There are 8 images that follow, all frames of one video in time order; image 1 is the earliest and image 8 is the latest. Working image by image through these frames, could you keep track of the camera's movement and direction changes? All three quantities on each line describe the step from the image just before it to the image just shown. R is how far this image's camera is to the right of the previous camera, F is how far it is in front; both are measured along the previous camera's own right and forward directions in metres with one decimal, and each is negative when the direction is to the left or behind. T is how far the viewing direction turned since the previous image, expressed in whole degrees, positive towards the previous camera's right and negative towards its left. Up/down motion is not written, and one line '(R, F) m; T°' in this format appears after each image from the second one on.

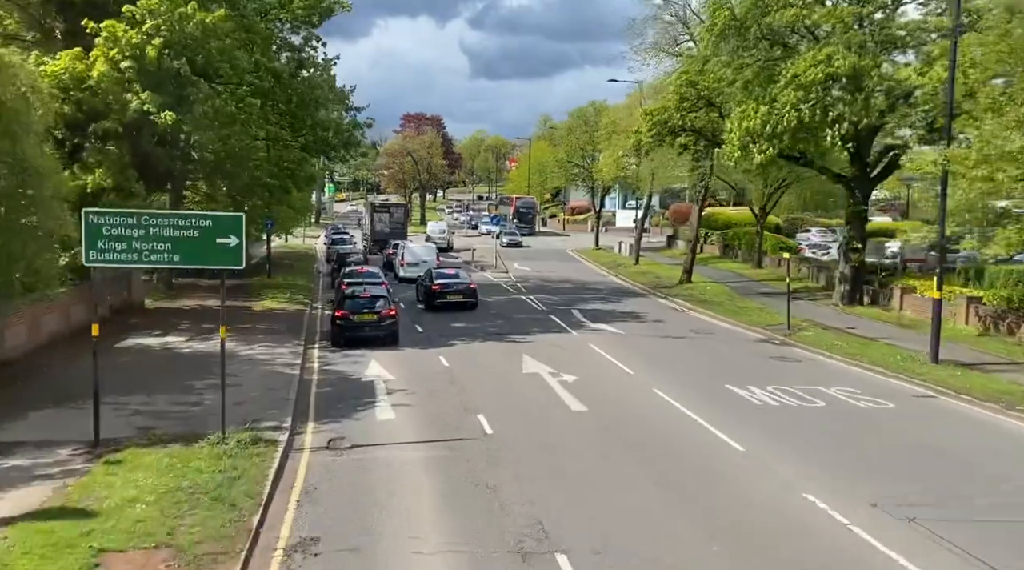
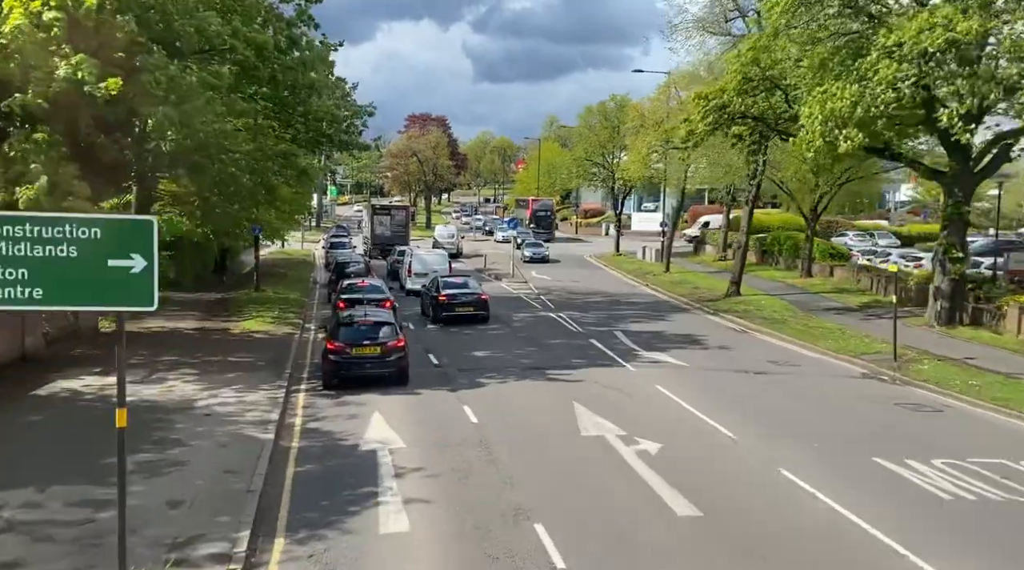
(-0.7, +5.1) m; 0°
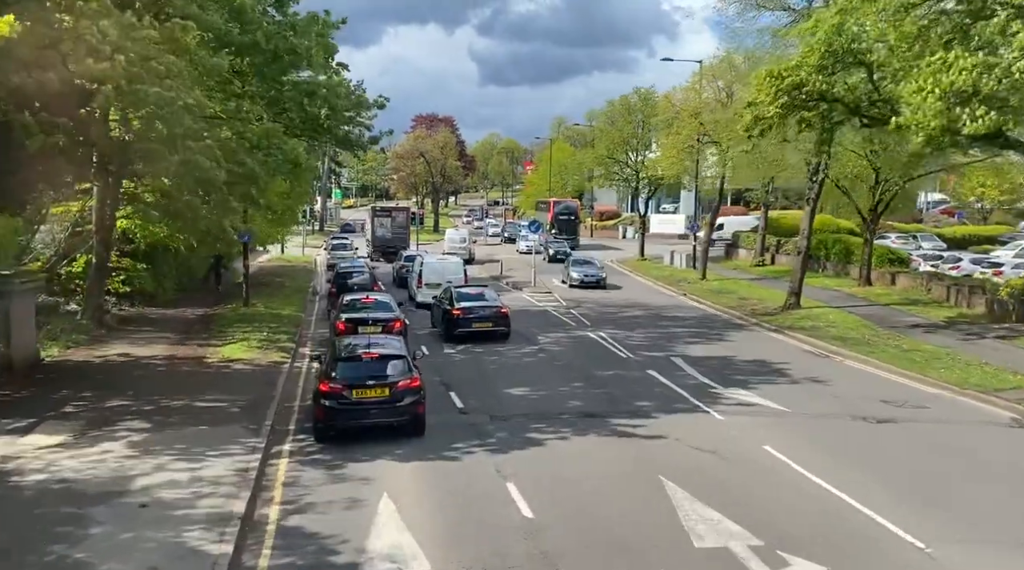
(-0.7, +4.5) m; 0°
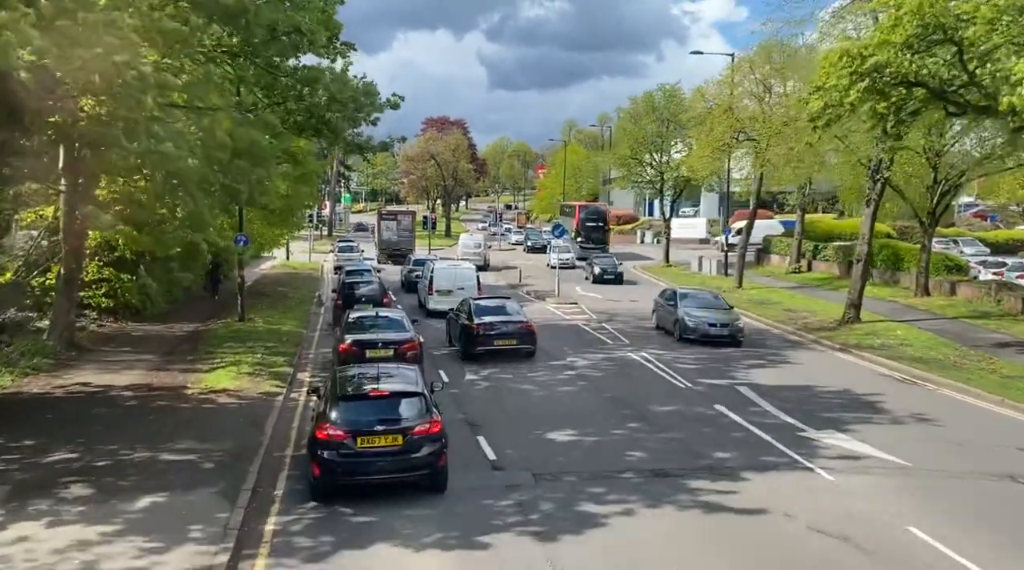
(-0.5, +3.2) m; -1°
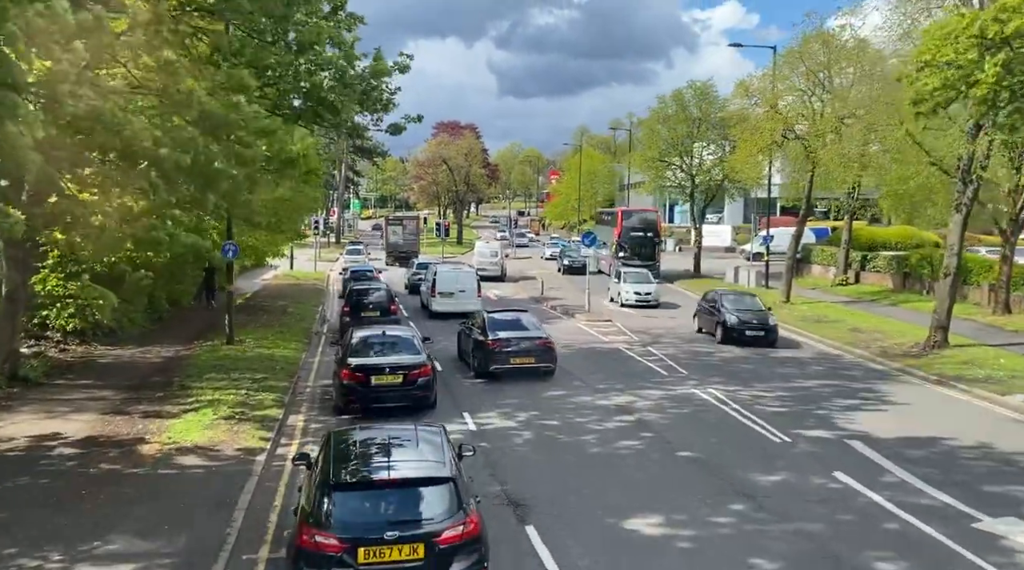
(-0.6, +3.8) m; -1°
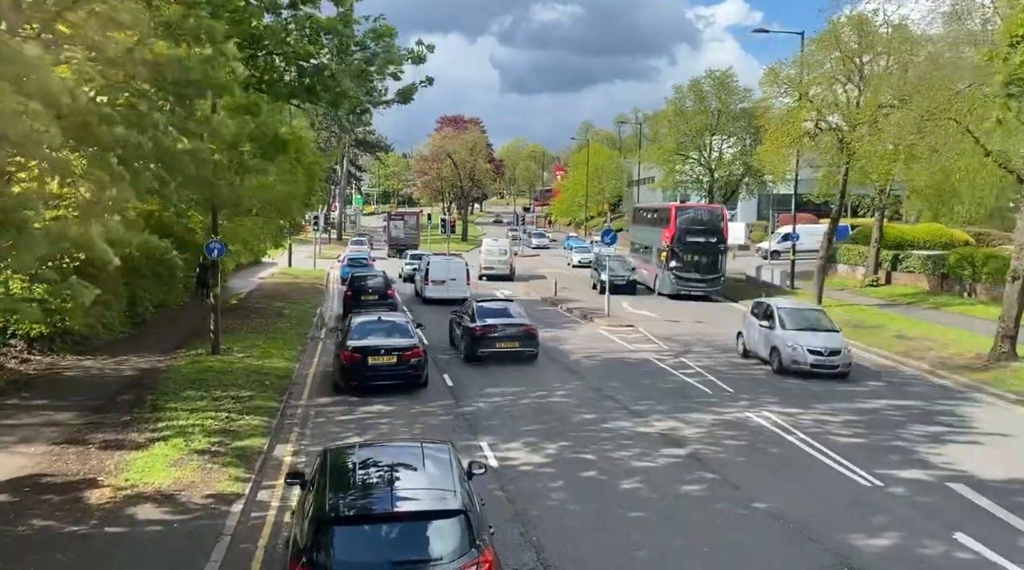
(-0.4, +2.5) m; 0°
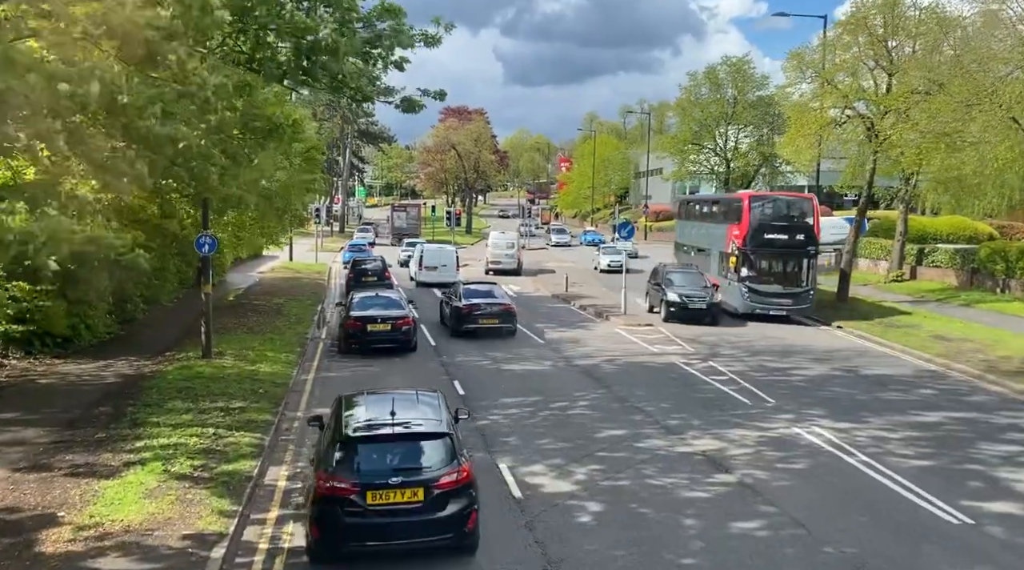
(-0.3, +1.6) m; 0°
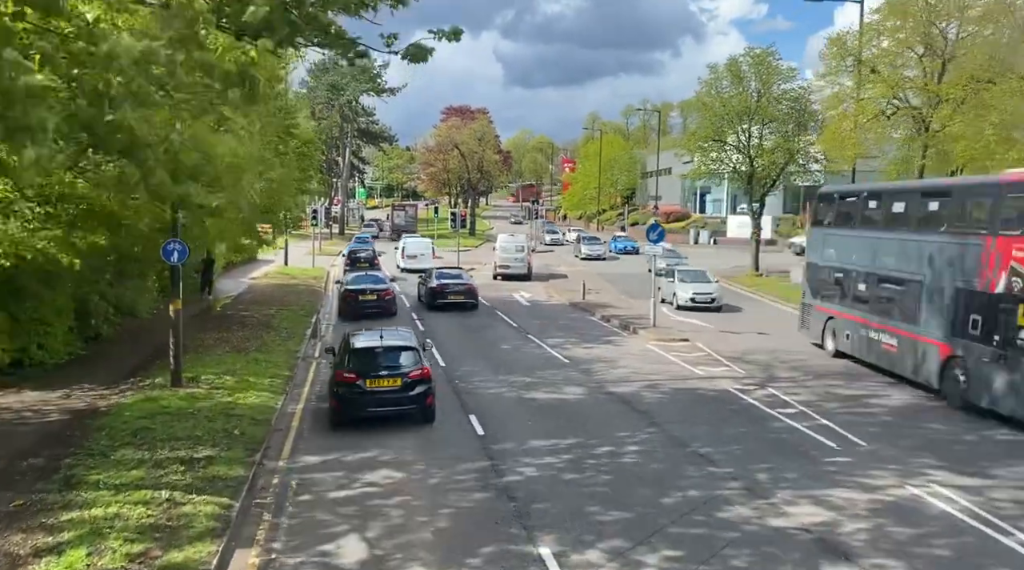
(-0.4, +3.0) m; 0°
